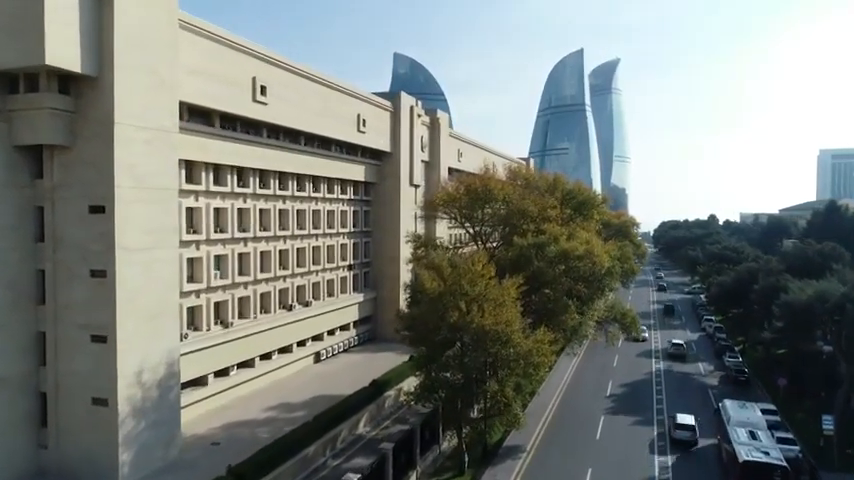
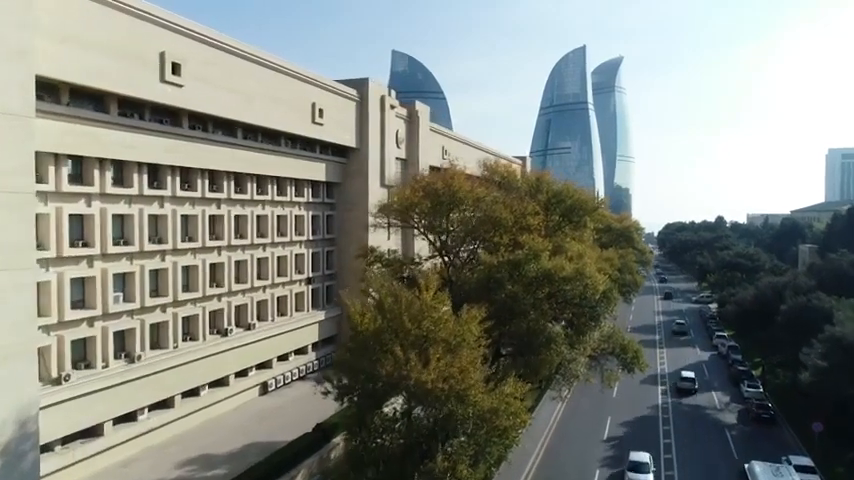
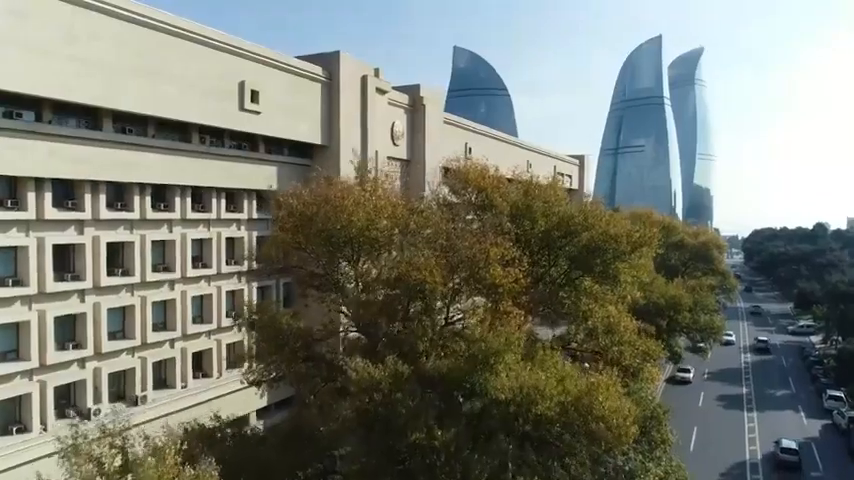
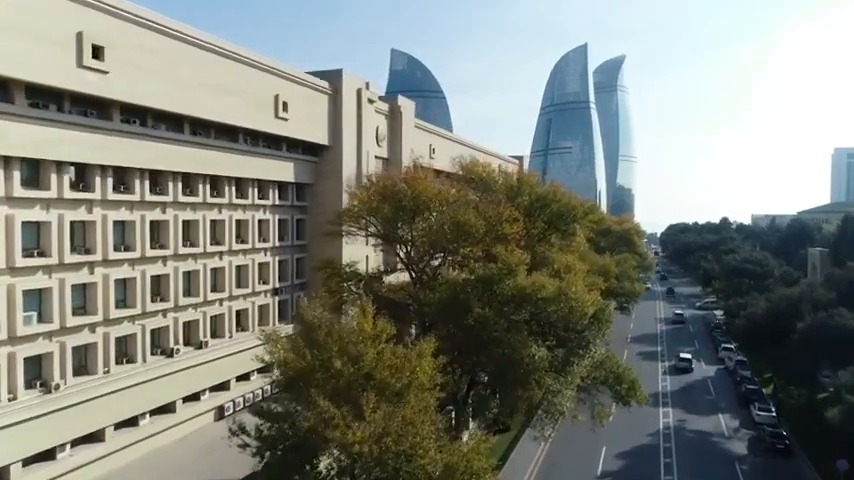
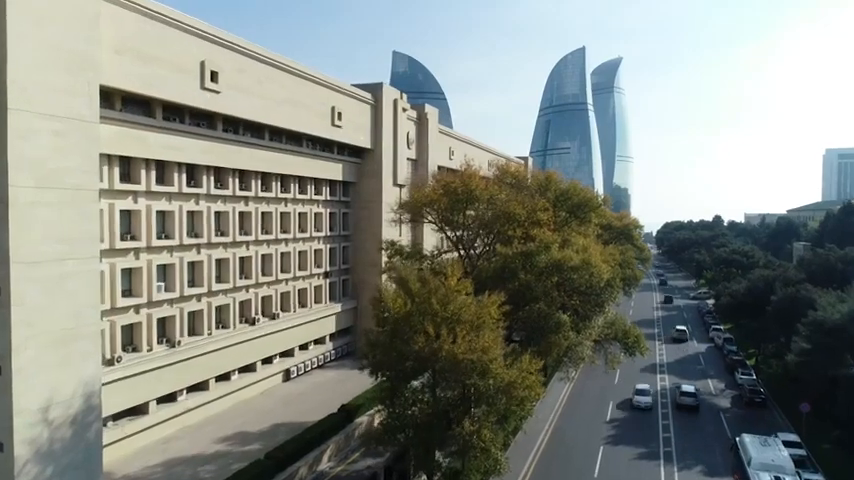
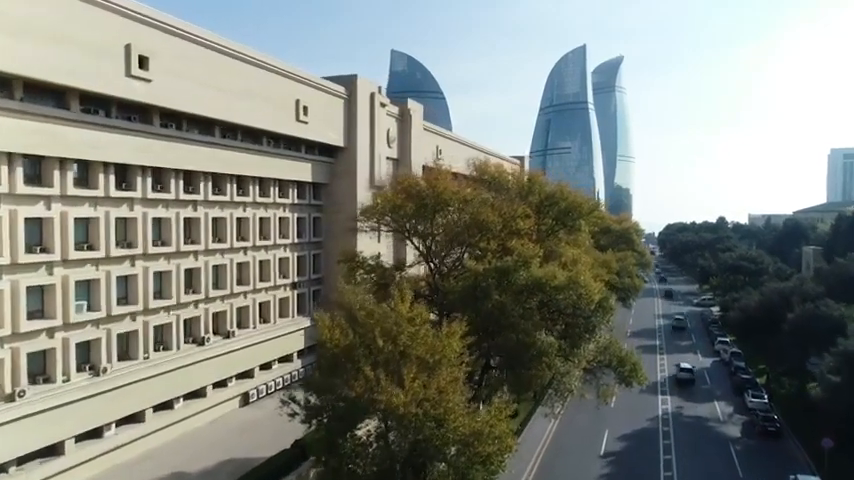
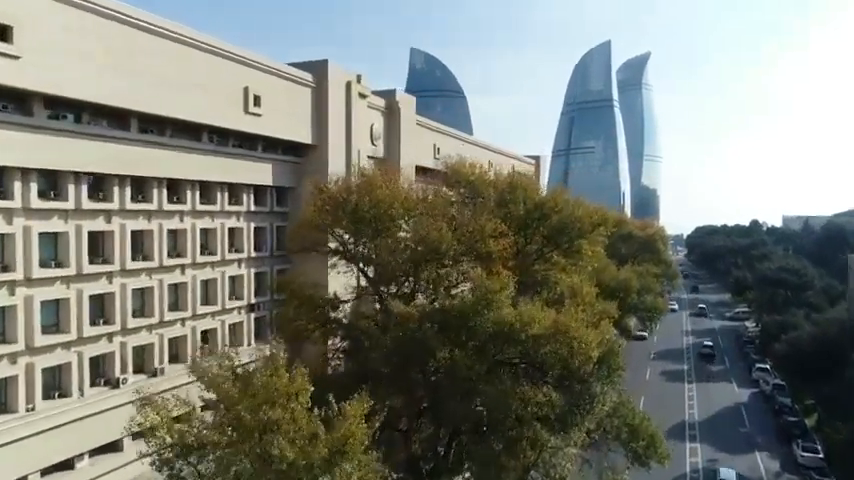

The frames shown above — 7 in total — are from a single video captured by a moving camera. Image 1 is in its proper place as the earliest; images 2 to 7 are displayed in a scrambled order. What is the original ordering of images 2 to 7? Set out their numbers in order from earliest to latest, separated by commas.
5, 2, 6, 4, 7, 3
